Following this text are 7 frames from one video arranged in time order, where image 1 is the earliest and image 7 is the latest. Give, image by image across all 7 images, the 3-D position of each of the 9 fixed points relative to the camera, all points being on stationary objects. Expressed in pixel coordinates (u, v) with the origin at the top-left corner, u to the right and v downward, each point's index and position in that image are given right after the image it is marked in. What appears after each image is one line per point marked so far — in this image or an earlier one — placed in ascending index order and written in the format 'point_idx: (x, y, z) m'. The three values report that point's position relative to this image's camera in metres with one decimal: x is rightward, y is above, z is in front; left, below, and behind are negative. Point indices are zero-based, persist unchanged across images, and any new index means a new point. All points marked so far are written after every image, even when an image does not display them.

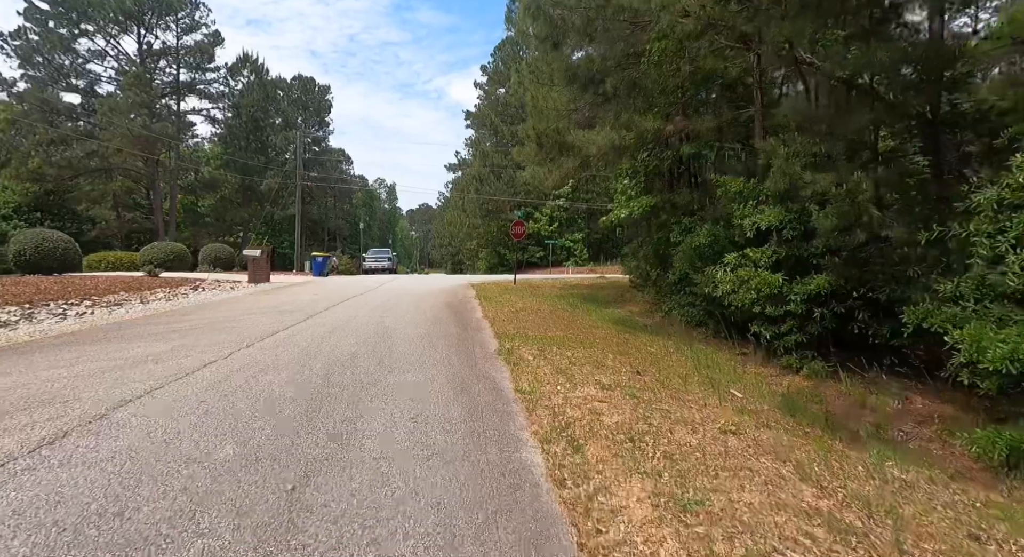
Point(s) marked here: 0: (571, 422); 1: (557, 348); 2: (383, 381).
0: (+0.5, -1.3, +4.7) m
1: (+0.7, -1.1, +8.3) m
2: (-1.4, -1.1, +5.7) m
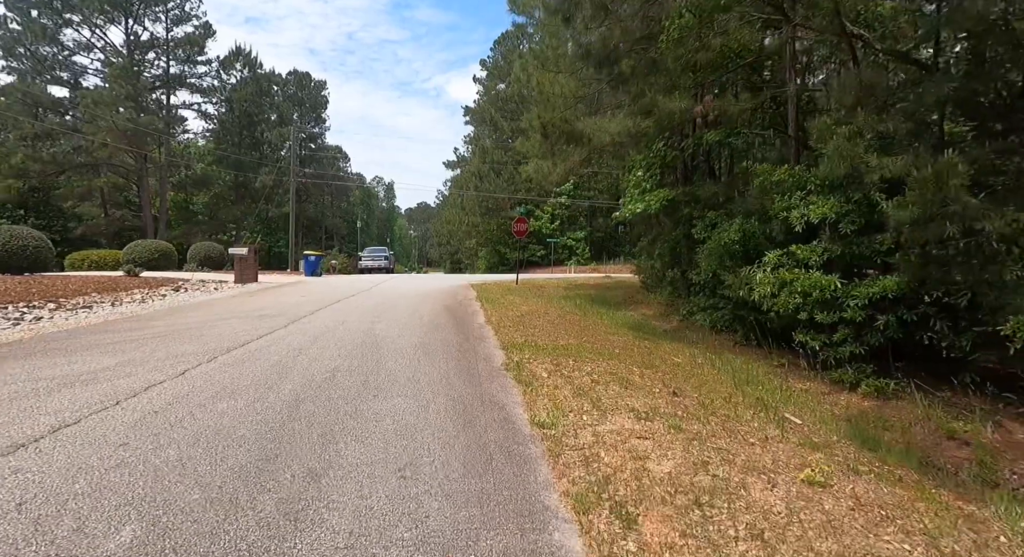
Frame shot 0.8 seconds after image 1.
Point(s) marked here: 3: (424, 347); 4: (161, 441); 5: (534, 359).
0: (+0.7, -1.3, +3.5) m
1: (+0.8, -1.1, +7.2) m
2: (-1.3, -1.2, +4.6) m
3: (-1.3, -1.0, +7.5) m
4: (-2.5, -1.1, +3.7) m
5: (+0.3, -1.1, +7.1) m
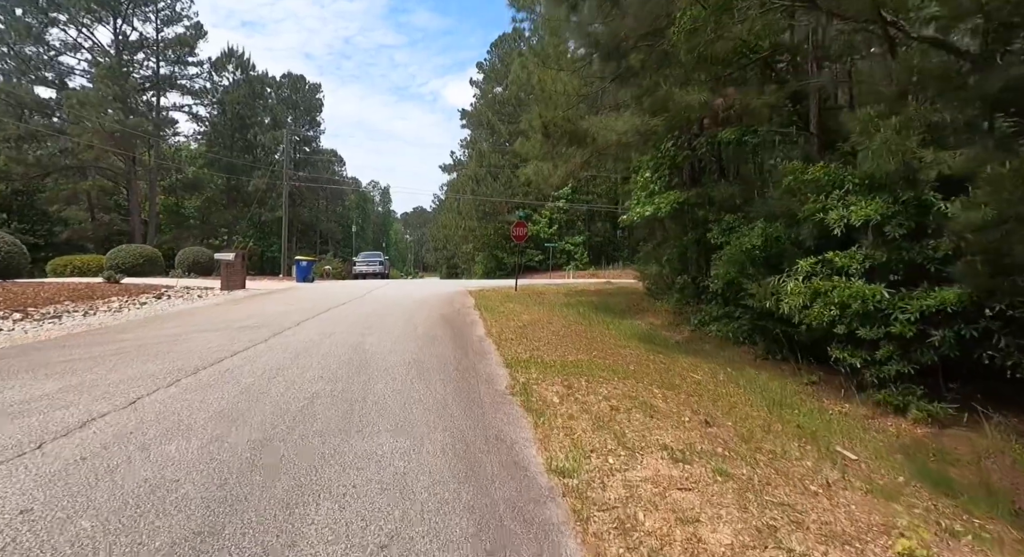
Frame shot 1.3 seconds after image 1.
0: (+0.7, -1.4, +2.7) m
1: (+0.9, -1.3, +6.4) m
2: (-1.2, -1.3, +3.7) m
3: (-1.2, -1.1, +6.6) m
4: (-2.4, -1.2, +2.8) m
5: (+0.4, -1.2, +6.3) m
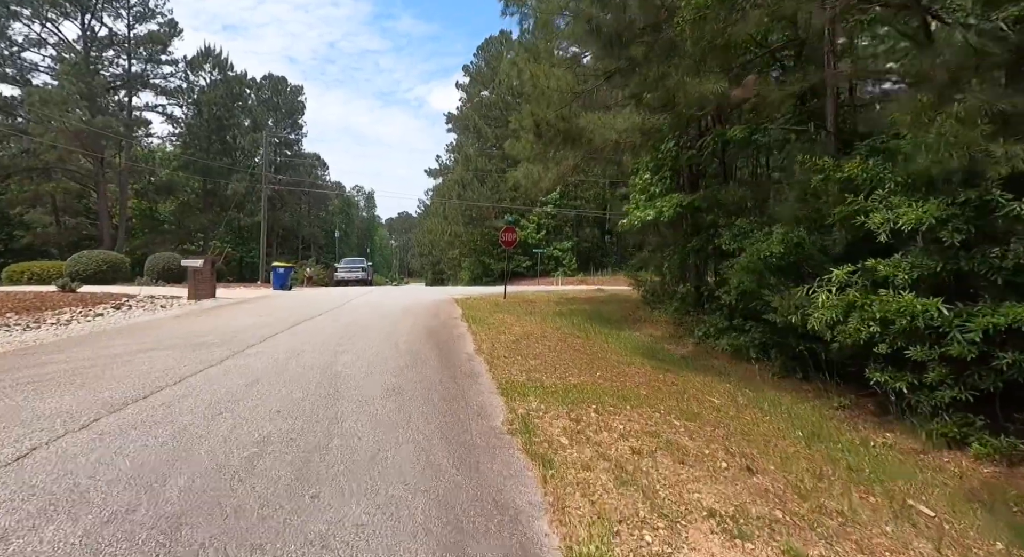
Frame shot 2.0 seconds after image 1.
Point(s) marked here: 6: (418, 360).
0: (+0.8, -1.5, +1.8) m
1: (+0.9, -1.4, +5.4) m
2: (-1.2, -1.4, +2.7) m
3: (-1.2, -1.3, +5.6) m
4: (-2.3, -1.3, +1.8) m
5: (+0.3, -1.4, +5.4) m
6: (-1.4, -1.2, +7.6) m
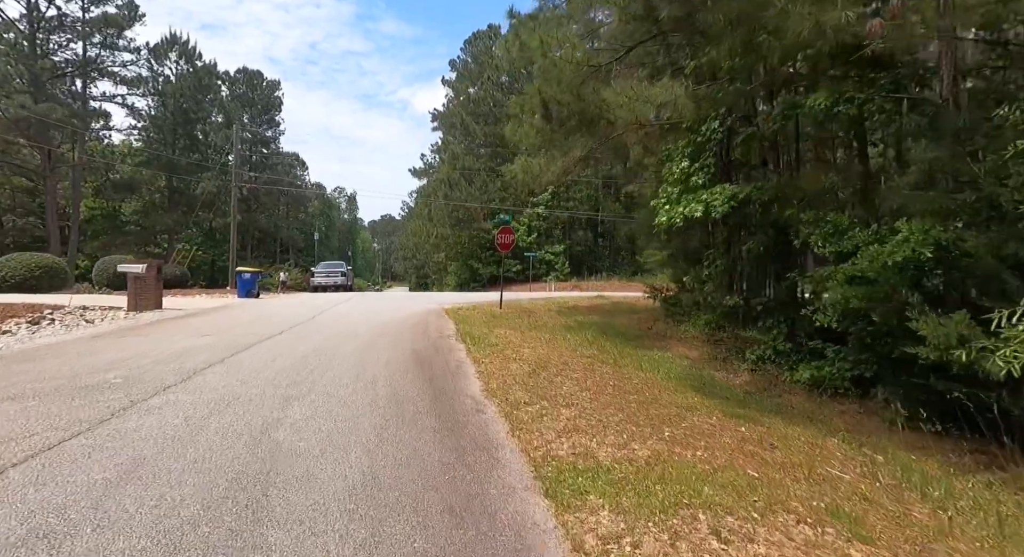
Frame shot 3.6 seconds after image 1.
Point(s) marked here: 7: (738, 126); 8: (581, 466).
0: (+1.3, -1.6, -0.6) m
1: (+1.2, -1.5, +3.1) m
2: (-0.7, -1.5, +0.3) m
3: (-0.9, -1.4, +3.2) m
4: (-1.8, -1.5, -0.6) m
5: (+0.7, -1.5, +3.0) m
6: (-1.1, -1.3, +5.2) m
7: (+4.3, +2.9, +10.0) m
8: (+0.6, -1.5, +4.1) m
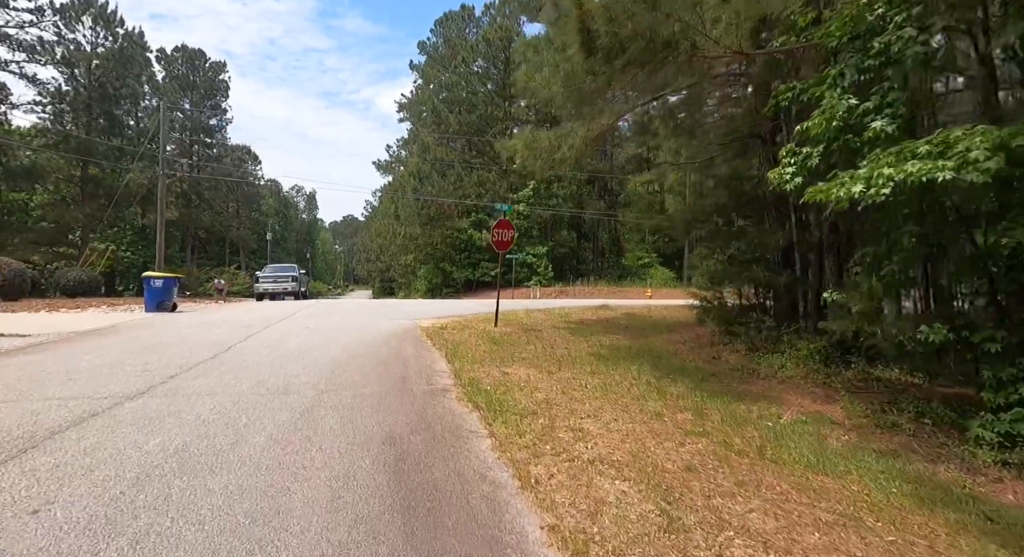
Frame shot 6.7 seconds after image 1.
0: (+2.5, -1.8, -4.9) m
1: (+2.2, -1.7, -1.2) m
2: (+0.5, -1.6, -4.1) m
3: (+0.1, -1.6, -1.2) m
4: (-0.6, -1.6, -5.1) m
5: (+1.7, -1.7, -1.3) m
6: (-0.2, -1.5, +0.8) m
7: (+4.8, +2.7, +5.9) m
8: (+1.5, -1.6, -0.3) m
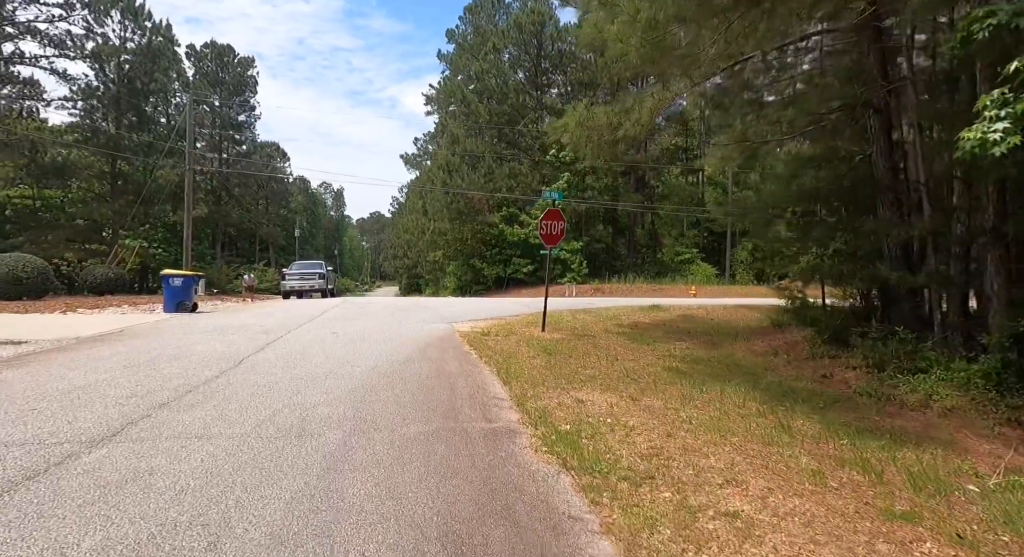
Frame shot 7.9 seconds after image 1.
0: (+2.8, -1.9, -6.8) m
1: (+2.7, -1.8, -3.1) m
2: (+0.8, -1.8, -5.9) m
3: (+0.6, -1.7, -3.0) m
4: (-0.3, -1.7, -6.9) m
5: (+2.2, -1.8, -3.2) m
6: (+0.4, -1.6, -1.1) m
7: (+5.7, +2.7, +3.8) m
8: (+2.0, -1.7, -2.2) m
